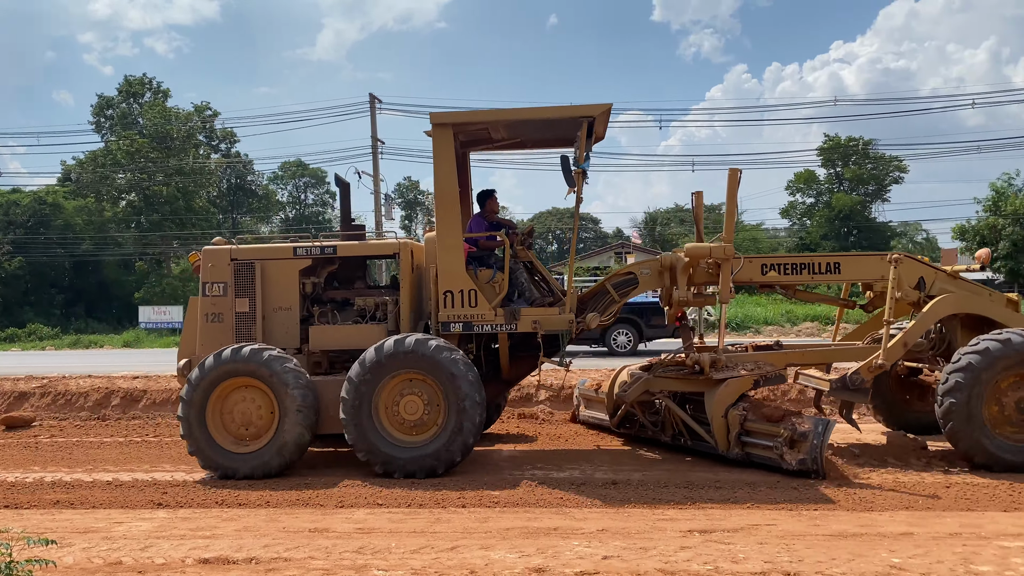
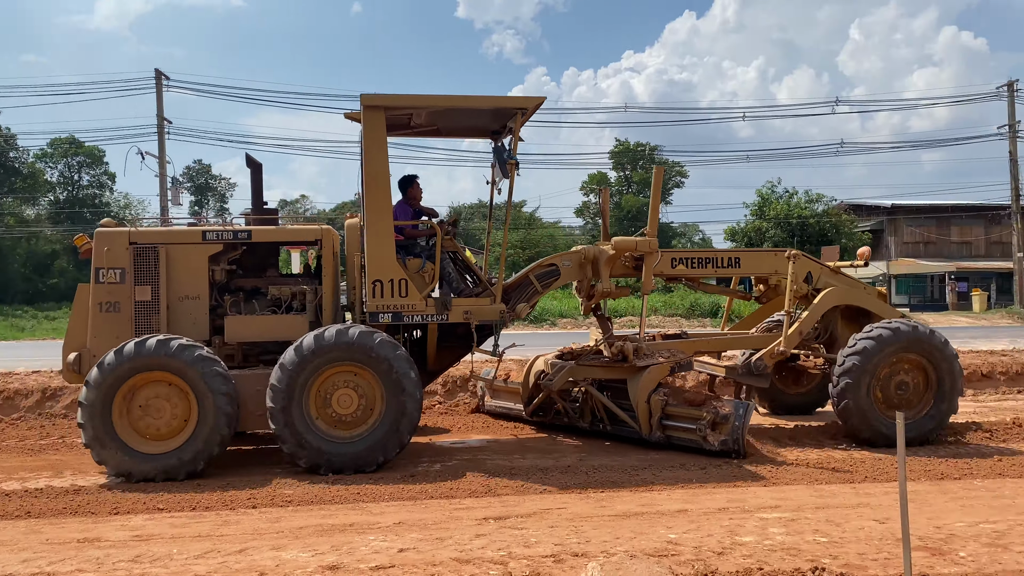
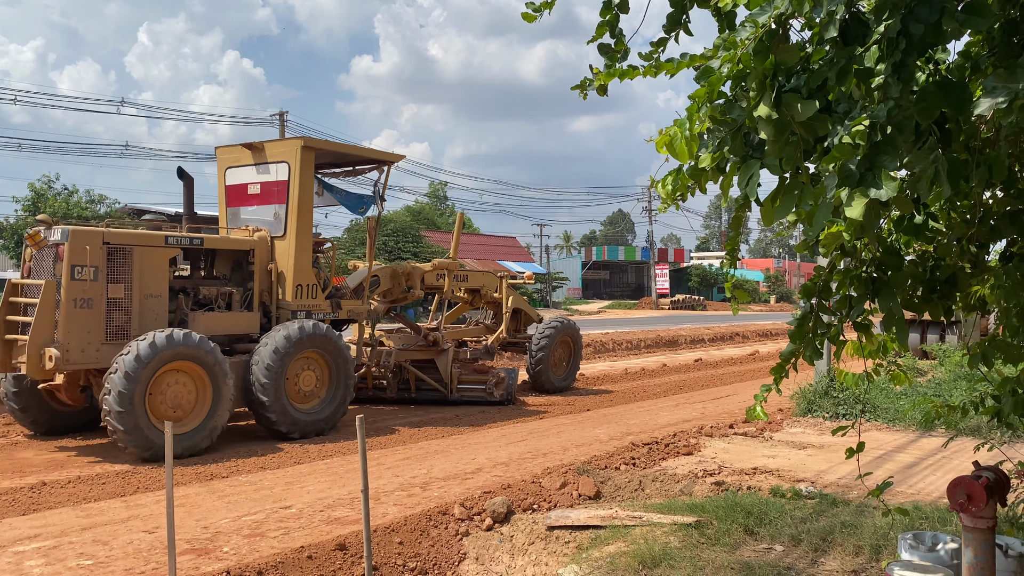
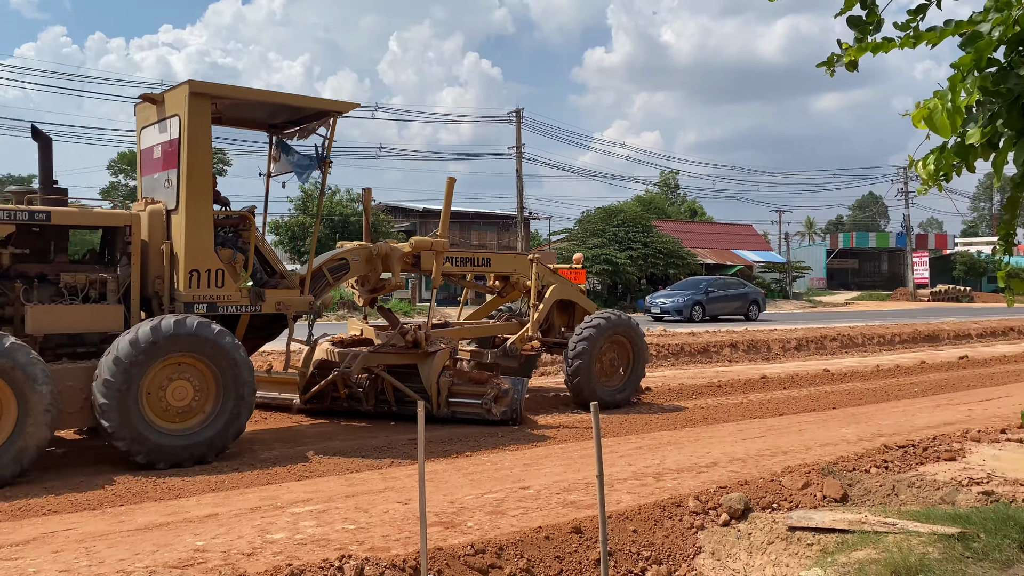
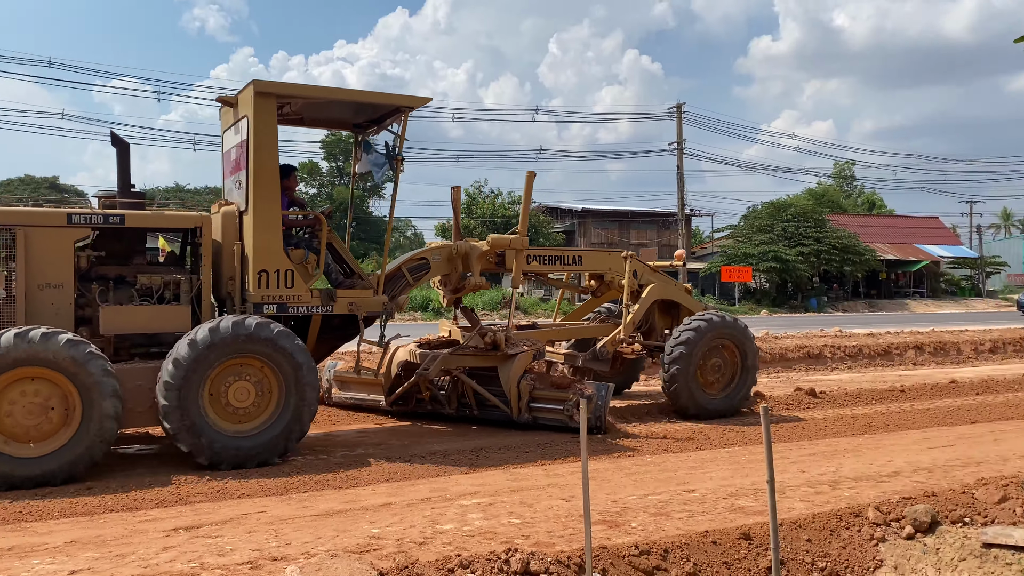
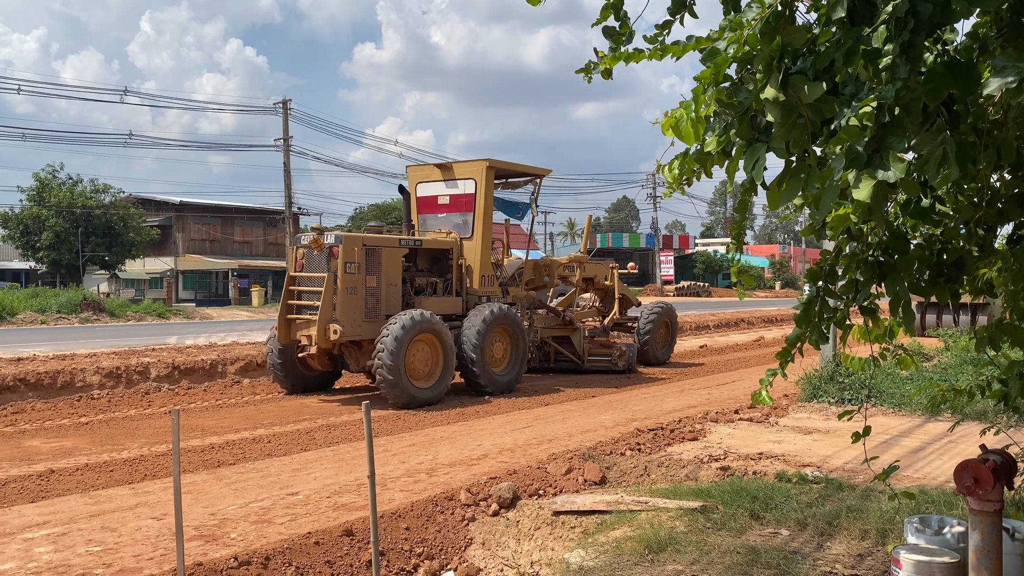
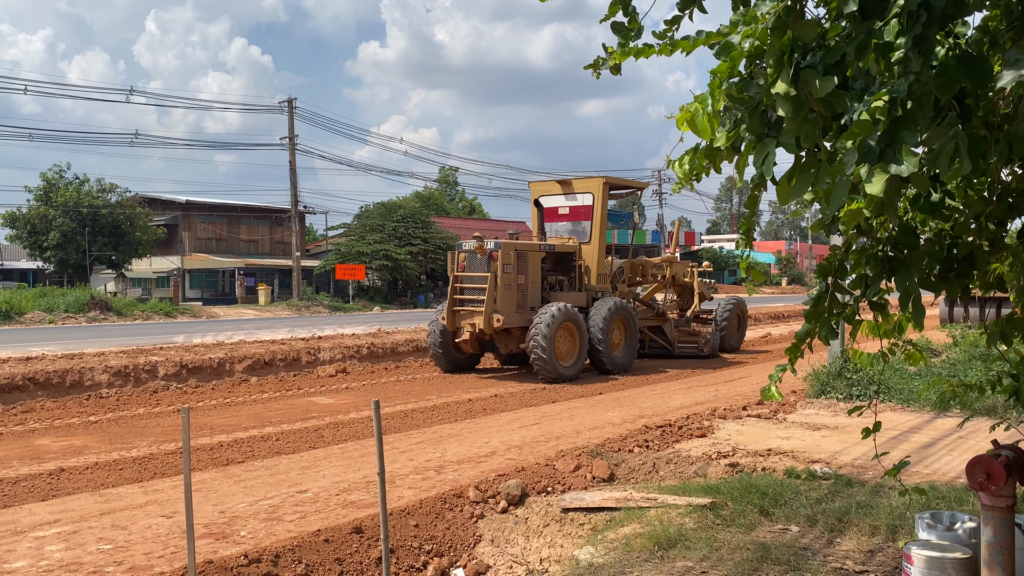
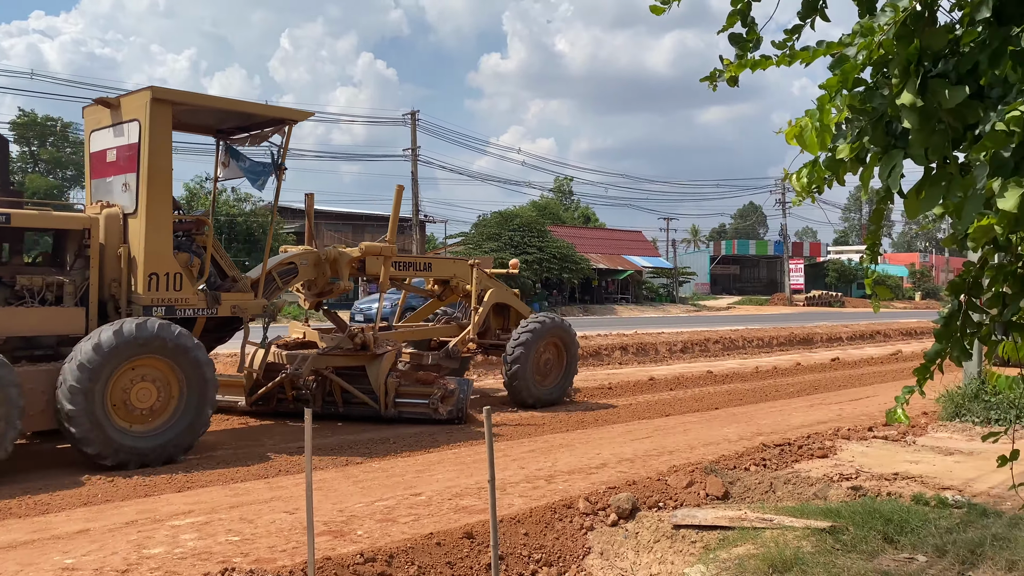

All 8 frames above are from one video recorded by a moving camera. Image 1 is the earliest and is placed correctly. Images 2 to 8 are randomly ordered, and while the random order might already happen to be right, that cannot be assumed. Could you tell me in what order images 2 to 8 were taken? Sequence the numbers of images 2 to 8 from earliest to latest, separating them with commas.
2, 5, 4, 8, 3, 6, 7
